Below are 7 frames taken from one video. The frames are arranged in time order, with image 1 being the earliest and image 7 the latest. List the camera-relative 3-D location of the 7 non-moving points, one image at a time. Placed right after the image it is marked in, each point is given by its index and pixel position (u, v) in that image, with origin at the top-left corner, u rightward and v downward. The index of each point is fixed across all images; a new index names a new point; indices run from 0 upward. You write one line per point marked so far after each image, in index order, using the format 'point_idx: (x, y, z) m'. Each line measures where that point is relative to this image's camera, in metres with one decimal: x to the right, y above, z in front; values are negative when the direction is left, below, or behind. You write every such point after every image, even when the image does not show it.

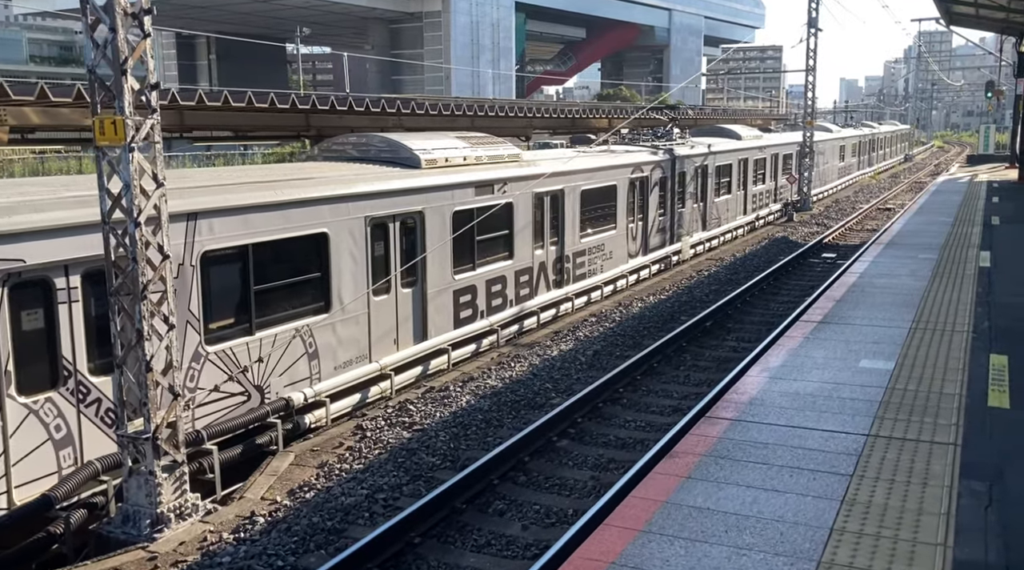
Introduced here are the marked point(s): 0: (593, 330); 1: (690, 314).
0: (+1.0, -0.6, +12.0) m
1: (+2.4, -0.4, +13.2) m
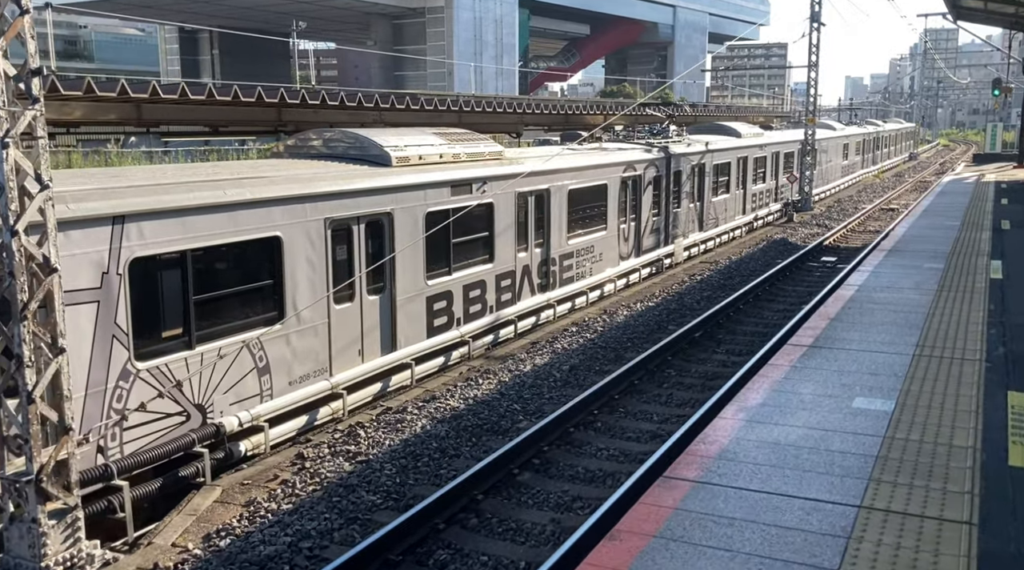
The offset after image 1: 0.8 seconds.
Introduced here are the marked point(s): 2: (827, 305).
0: (+0.7, -0.7, +11.2) m
1: (+2.1, -0.5, +12.4) m
2: (+4.1, -0.4, +12.8) m
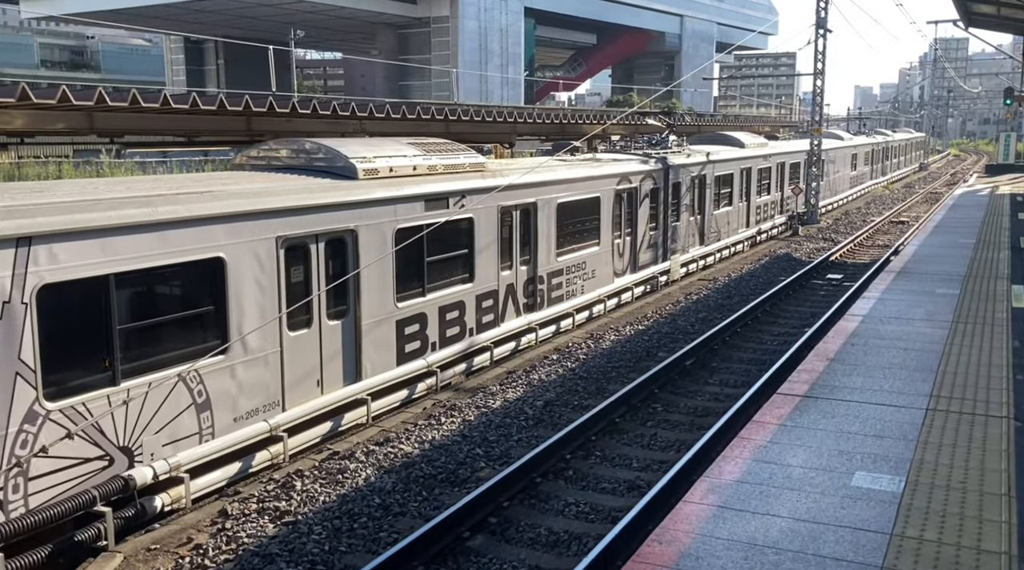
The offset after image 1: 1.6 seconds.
0: (+0.4, -0.9, +10.2) m
1: (+1.8, -0.8, +11.5) m
2: (+3.9, -0.7, +11.9) m
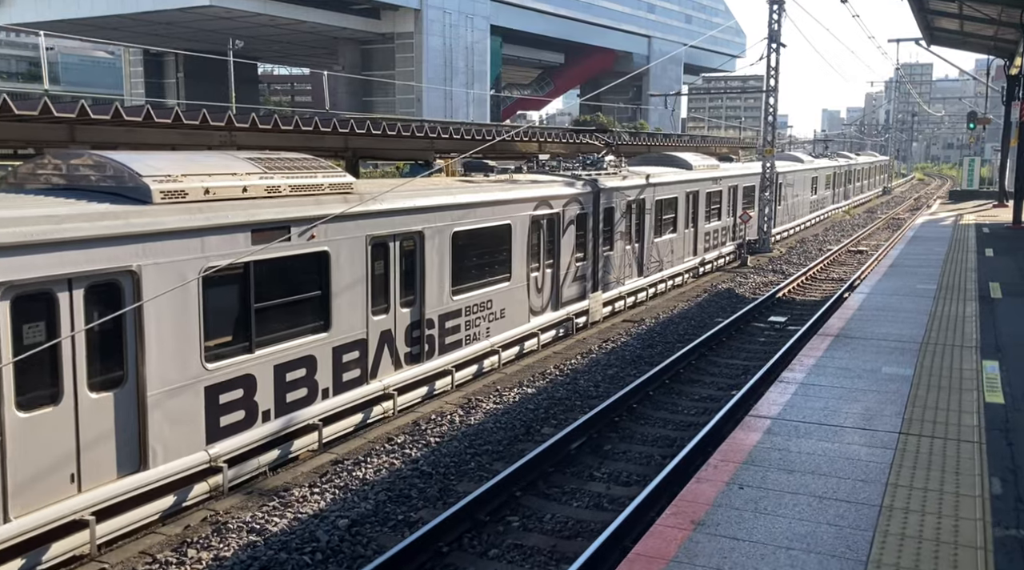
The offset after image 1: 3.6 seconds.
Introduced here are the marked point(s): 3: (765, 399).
0: (-1.0, -1.4, +7.8) m
1: (+0.4, -1.3, +9.1) m
2: (+2.4, -1.2, +9.5) m
3: (+2.8, -1.1, +10.6) m
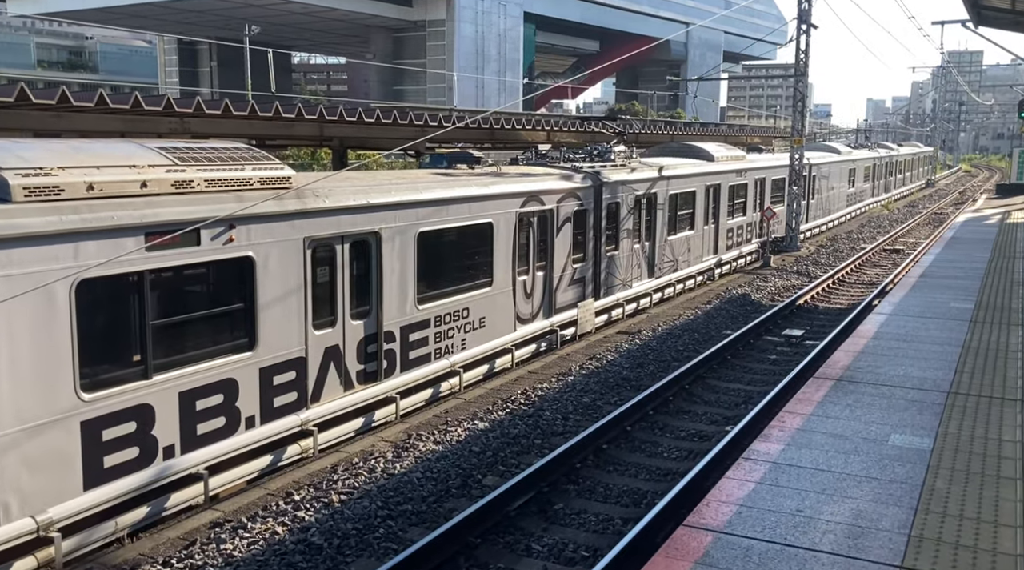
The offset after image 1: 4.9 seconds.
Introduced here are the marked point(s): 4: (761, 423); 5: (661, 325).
0: (-1.6, -1.6, +6.3) m
1: (-0.1, -1.5, +7.5) m
2: (+1.9, -1.4, +7.9) m
3: (+2.4, -1.3, +8.9) m
4: (+2.4, -1.4, +9.6) m
5: (+2.3, -0.5, +14.0) m
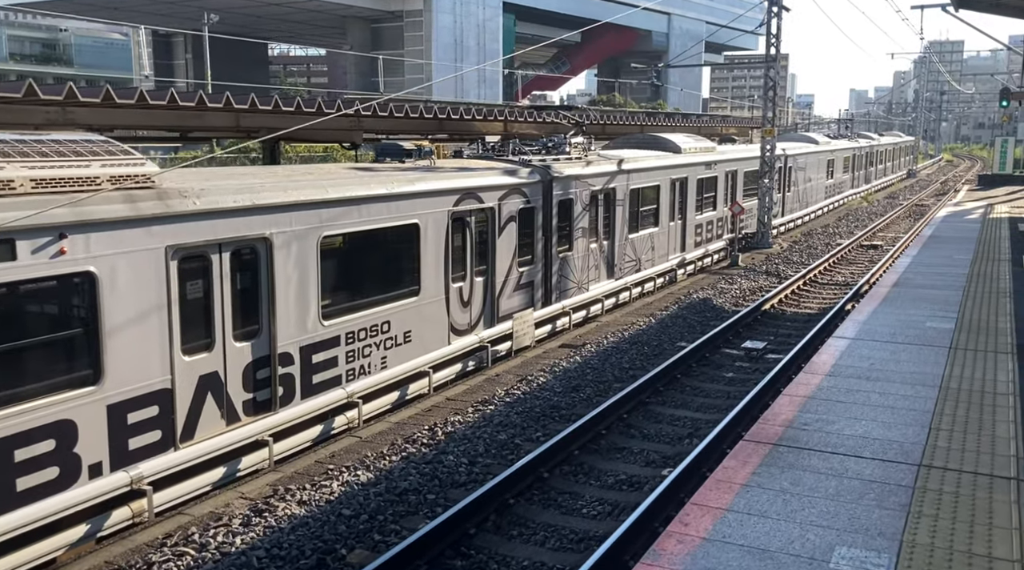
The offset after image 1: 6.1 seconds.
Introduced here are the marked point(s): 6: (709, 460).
0: (-2.3, -1.8, +4.8) m
1: (-0.9, -1.6, +6.0) m
2: (+1.1, -1.5, +6.5) m
3: (+1.6, -1.4, +7.5) m
4: (+1.6, -1.5, +8.2) m
5: (+1.4, -0.6, +12.6) m
6: (+1.7, -1.5, +8.2) m
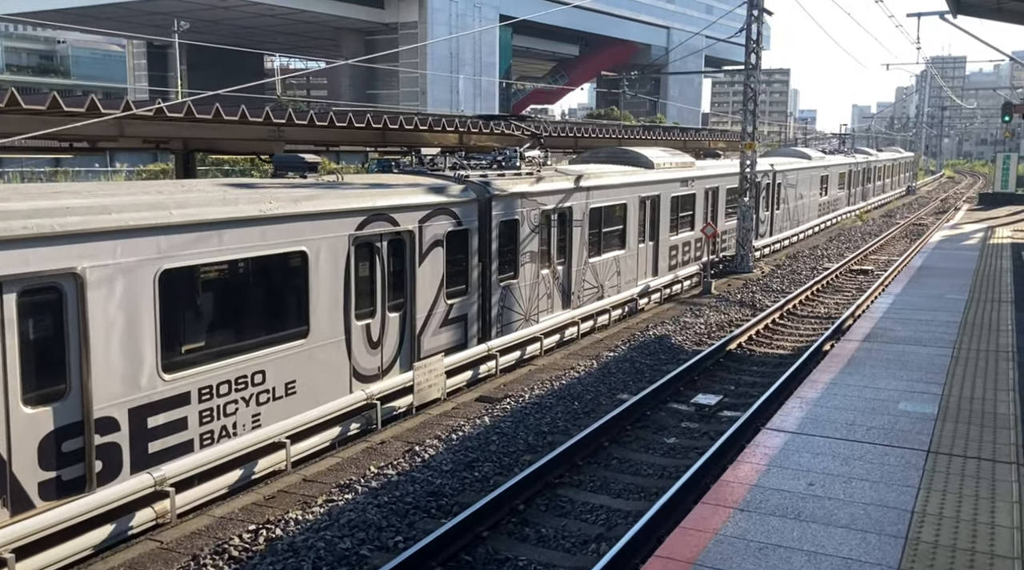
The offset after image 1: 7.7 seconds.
0: (-3.3, -2.1, +2.8) m
1: (-1.9, -1.9, +4.1) m
2: (+0.2, -1.9, +4.5) m
3: (+0.6, -1.8, +5.6) m
4: (+0.7, -1.9, +6.2) m
5: (+0.4, -1.1, +10.6) m
6: (+0.7, -1.8, +6.3) m
